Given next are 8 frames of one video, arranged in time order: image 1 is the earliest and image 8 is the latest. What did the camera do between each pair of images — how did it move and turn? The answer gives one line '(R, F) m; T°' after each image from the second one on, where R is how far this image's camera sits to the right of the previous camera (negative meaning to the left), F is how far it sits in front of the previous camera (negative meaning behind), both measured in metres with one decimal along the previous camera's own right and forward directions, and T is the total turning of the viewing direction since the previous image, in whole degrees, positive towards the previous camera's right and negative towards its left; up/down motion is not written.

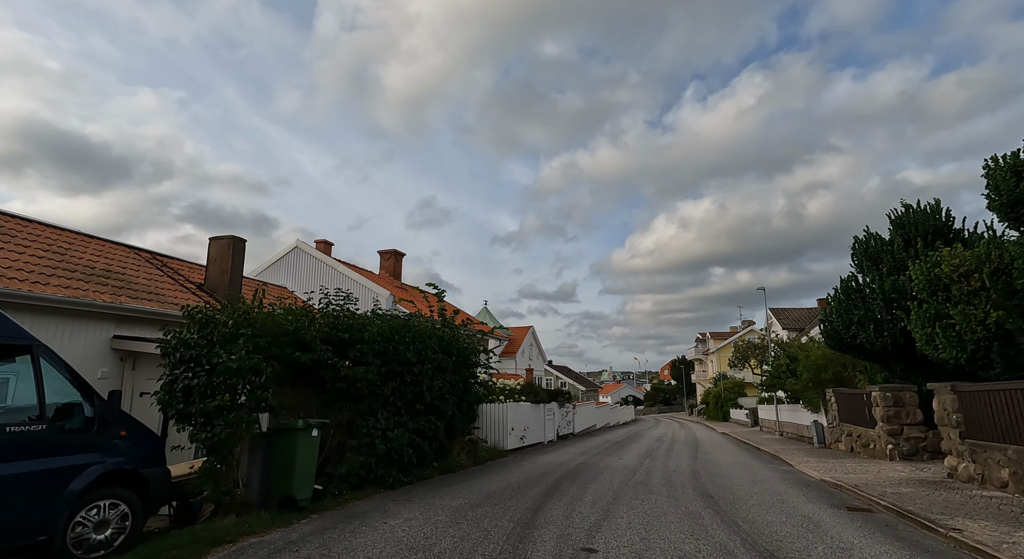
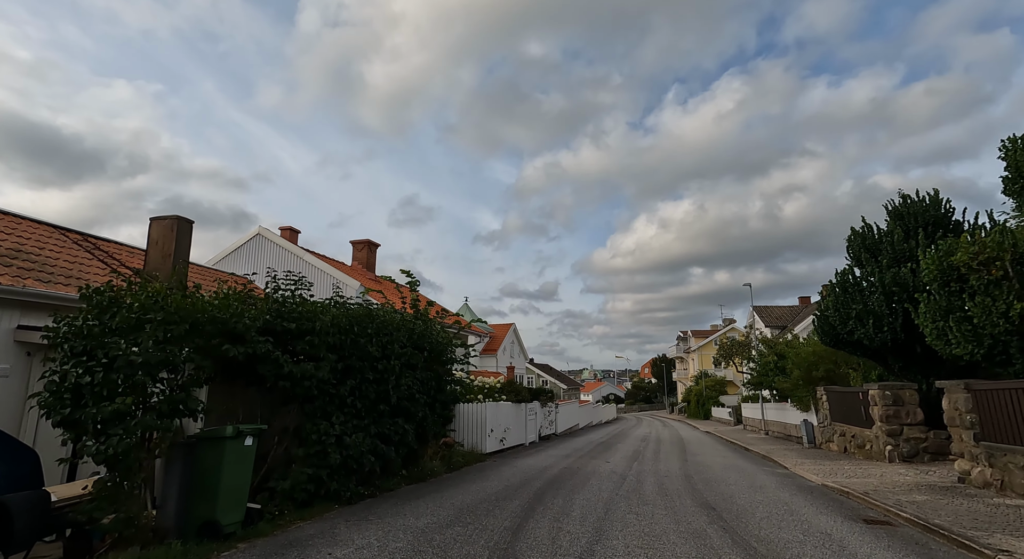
(+0.1, +1.1) m; +2°
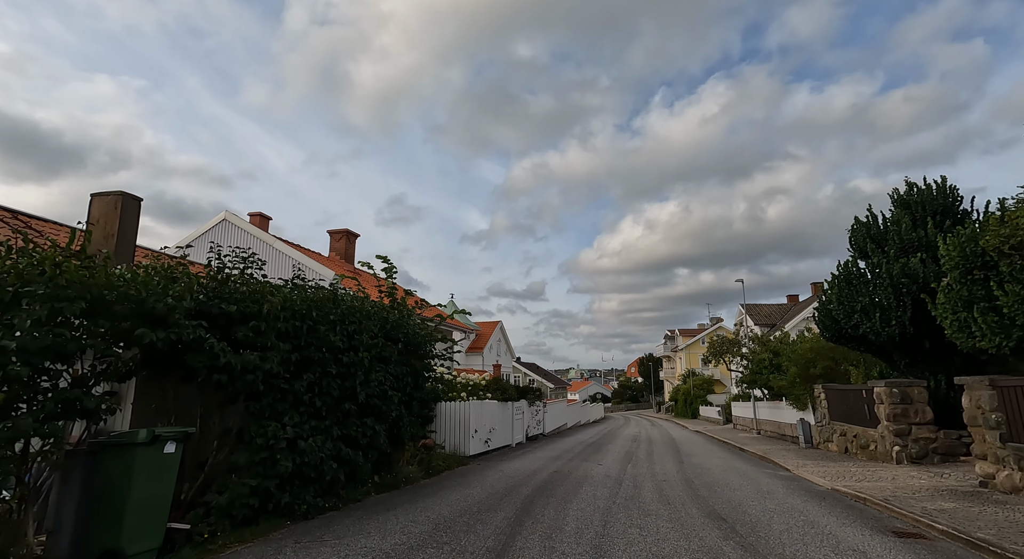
(0.0, +1.0) m; +1°
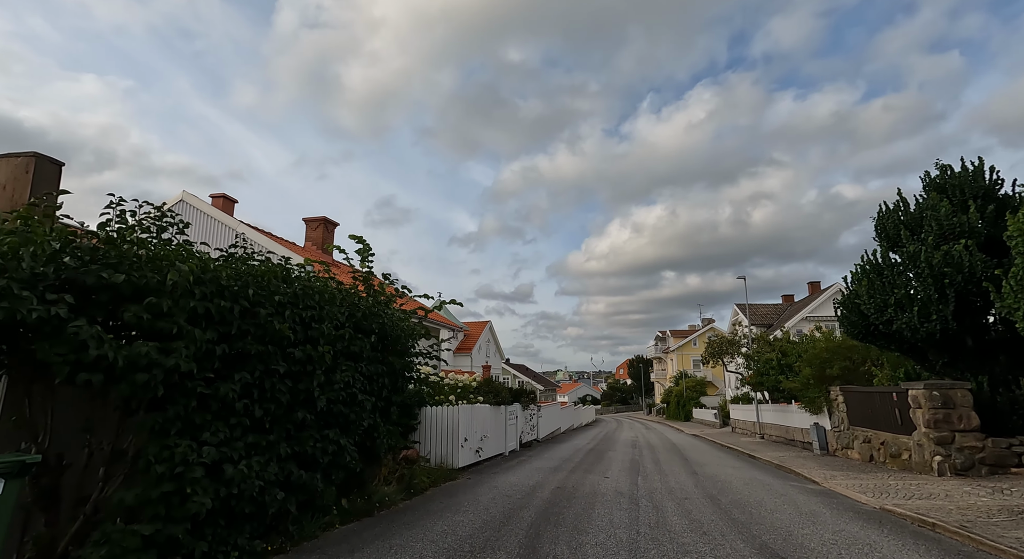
(-0.2, +1.6) m; +1°
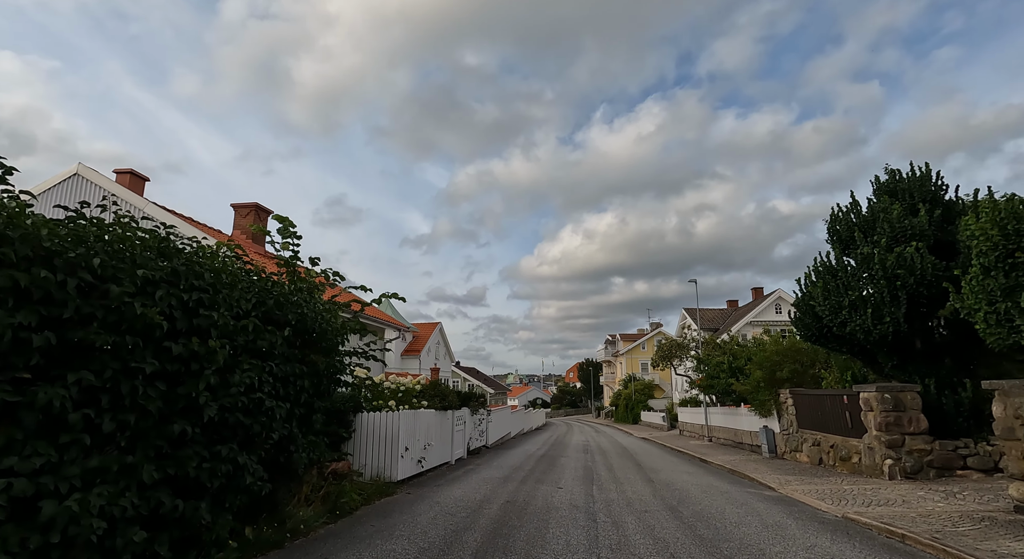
(+0.1, +0.9) m; +5°
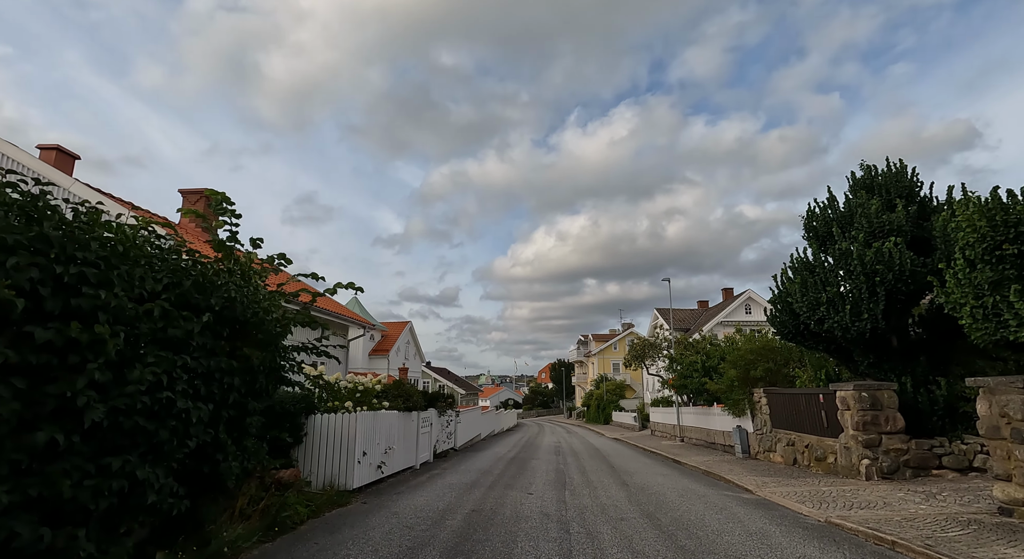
(+0.1, +0.6) m; +3°
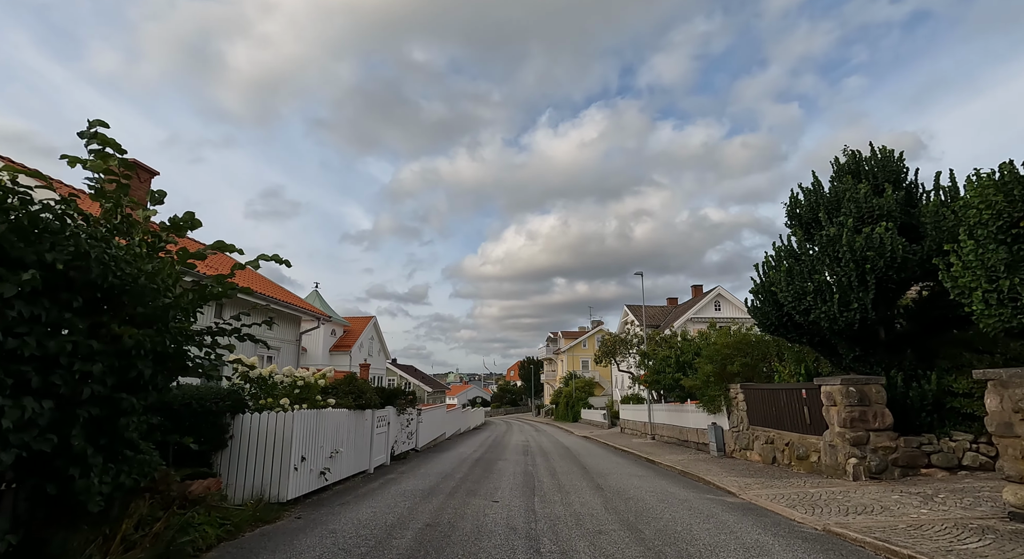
(+0.1, +1.1) m; +3°
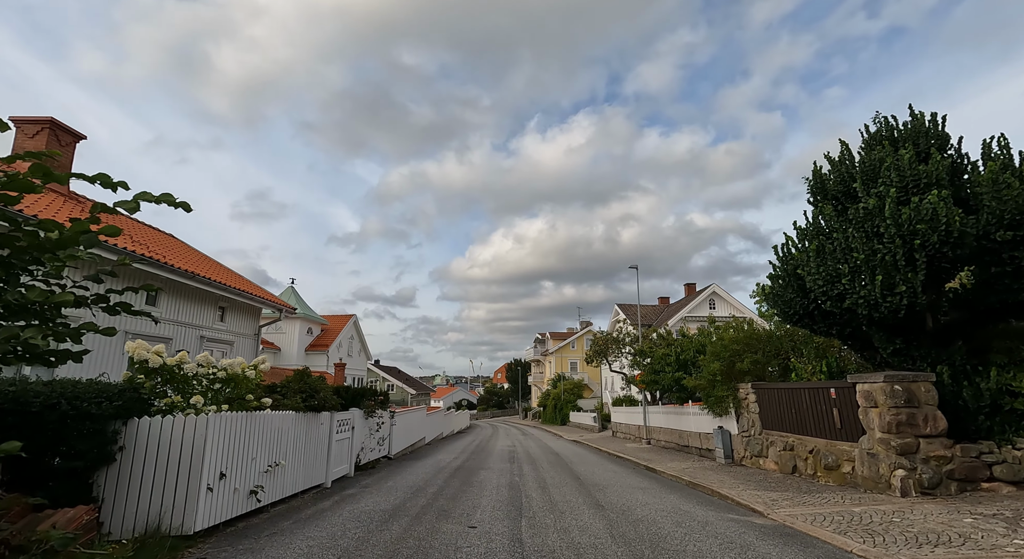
(+0.1, +1.8) m; +1°
